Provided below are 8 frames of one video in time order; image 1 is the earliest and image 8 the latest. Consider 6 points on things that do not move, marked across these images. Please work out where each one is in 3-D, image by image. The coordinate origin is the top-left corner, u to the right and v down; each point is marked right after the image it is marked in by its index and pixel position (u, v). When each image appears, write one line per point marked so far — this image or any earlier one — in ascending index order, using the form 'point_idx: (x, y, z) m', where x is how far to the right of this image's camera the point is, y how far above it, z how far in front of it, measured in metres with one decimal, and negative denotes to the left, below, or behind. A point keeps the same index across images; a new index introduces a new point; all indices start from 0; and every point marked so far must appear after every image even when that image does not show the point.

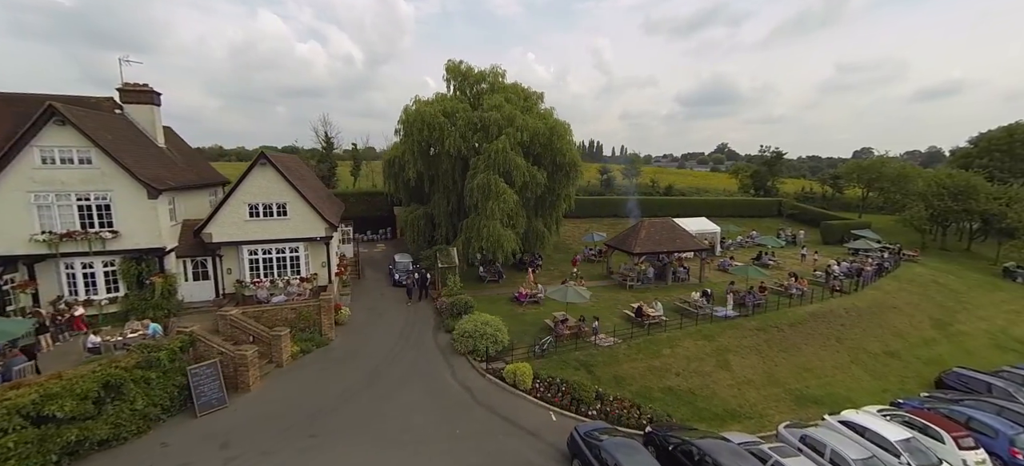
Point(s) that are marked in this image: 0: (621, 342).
0: (+5.1, -5.2, +19.8) m
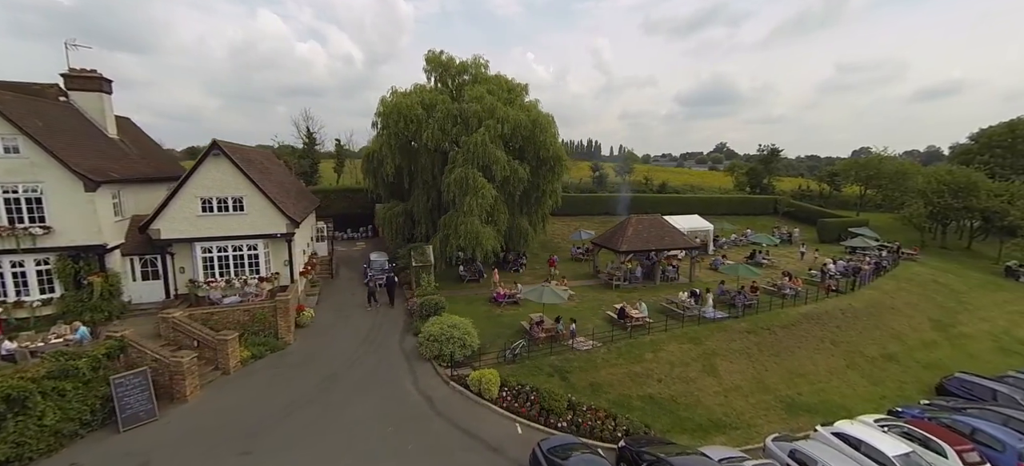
0: (+3.9, -5.0, +18.5) m
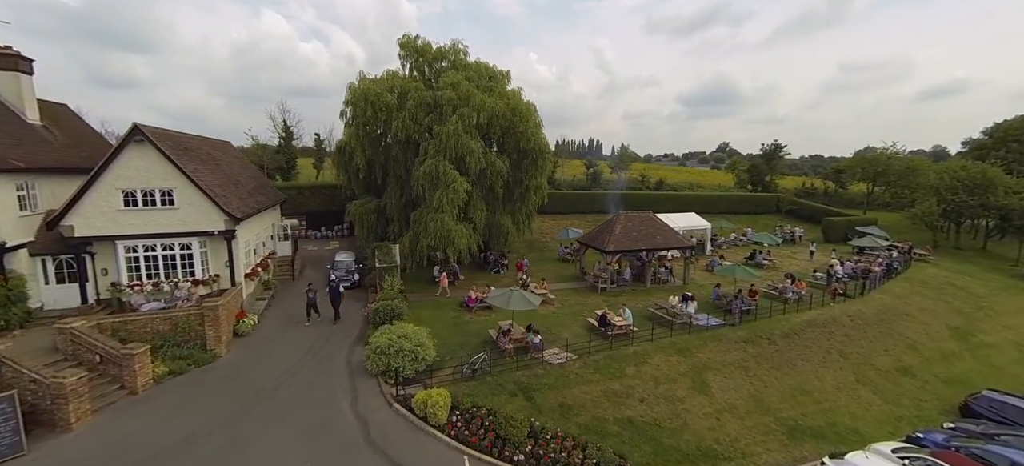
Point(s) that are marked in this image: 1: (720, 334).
0: (+2.5, -4.9, +16.3) m
1: (+9.5, -4.6, +19.1) m
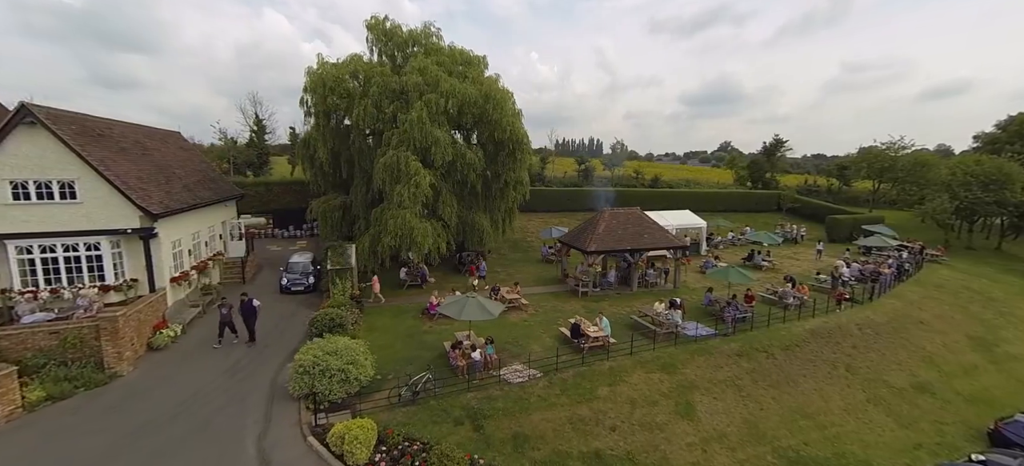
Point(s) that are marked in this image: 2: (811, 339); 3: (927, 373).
0: (+0.9, -4.9, +14.0) m
1: (+7.9, -4.6, +16.7) m
2: (+12.9, -4.6, +18.0) m
3: (+17.4, -5.9, +17.5) m
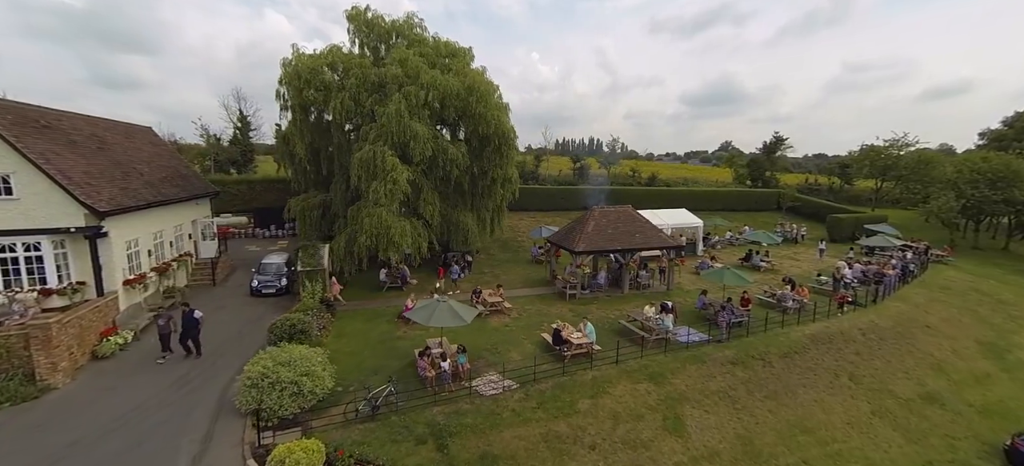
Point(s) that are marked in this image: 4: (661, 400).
0: (+0.1, -4.8, +12.8) m
1: (+7.1, -4.5, +15.6) m
2: (+12.0, -4.5, +16.9) m
3: (+16.6, -5.8, +16.3) m
4: (+4.8, -5.3, +13.3) m
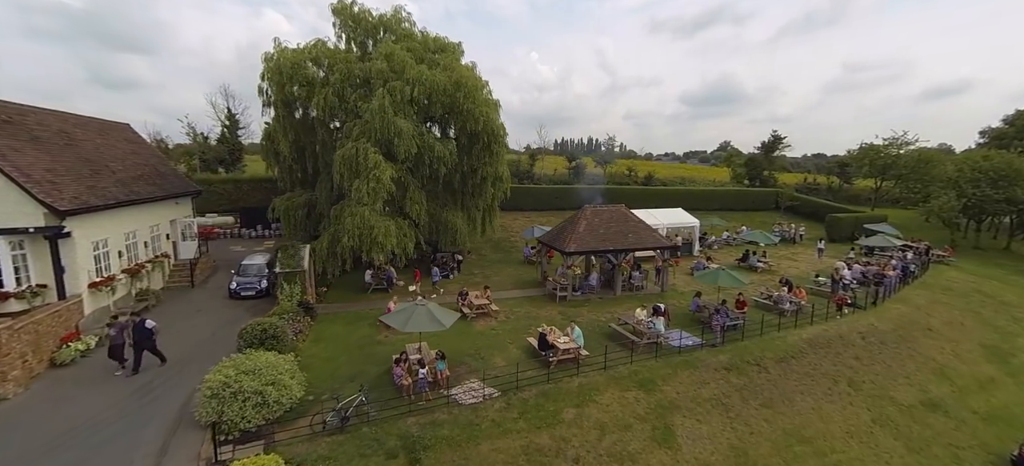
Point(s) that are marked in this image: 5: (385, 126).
0: (-0.5, -4.8, +12.2) m
1: (+6.5, -4.5, +14.9) m
2: (+11.5, -4.5, +16.2) m
3: (+16.0, -5.8, +15.7) m
4: (+4.2, -5.3, +12.7) m
5: (-6.0, +5.0, +19.8) m
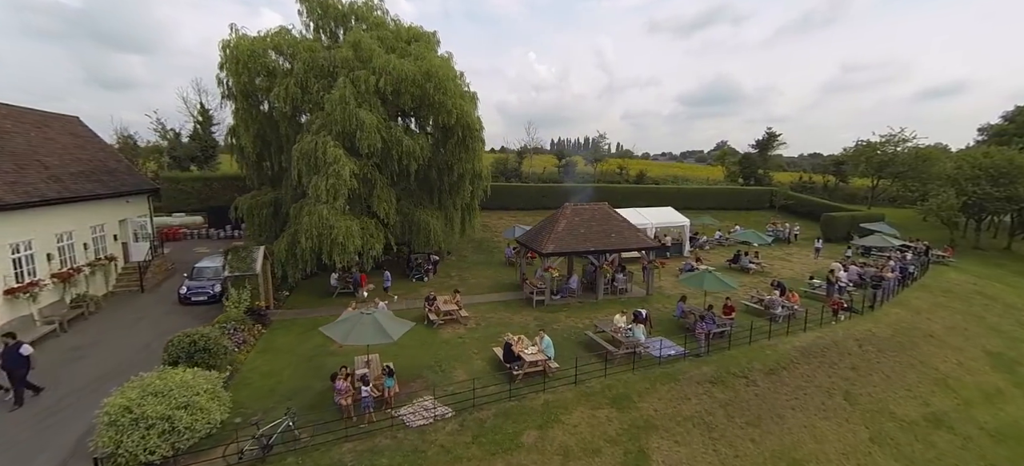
0: (-1.7, -4.8, +10.8) m
1: (+5.4, -4.5, +13.6) m
2: (+10.3, -4.5, +14.9) m
3: (+14.8, -5.8, +14.4) m
4: (+3.0, -5.3, +11.3) m
5: (-7.2, +5.0, +18.4) m
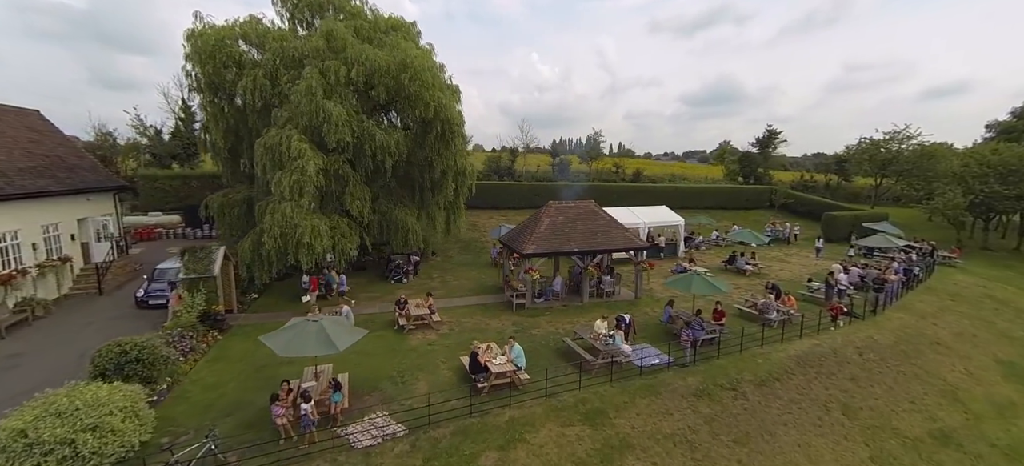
0: (-2.6, -4.8, +9.7) m
1: (+4.4, -4.5, +12.5) m
2: (+9.3, -4.5, +13.8) m
3: (+13.8, -5.8, +13.2) m
4: (+2.0, -5.3, +10.2) m
5: (-8.1, +5.0, +17.3) m
